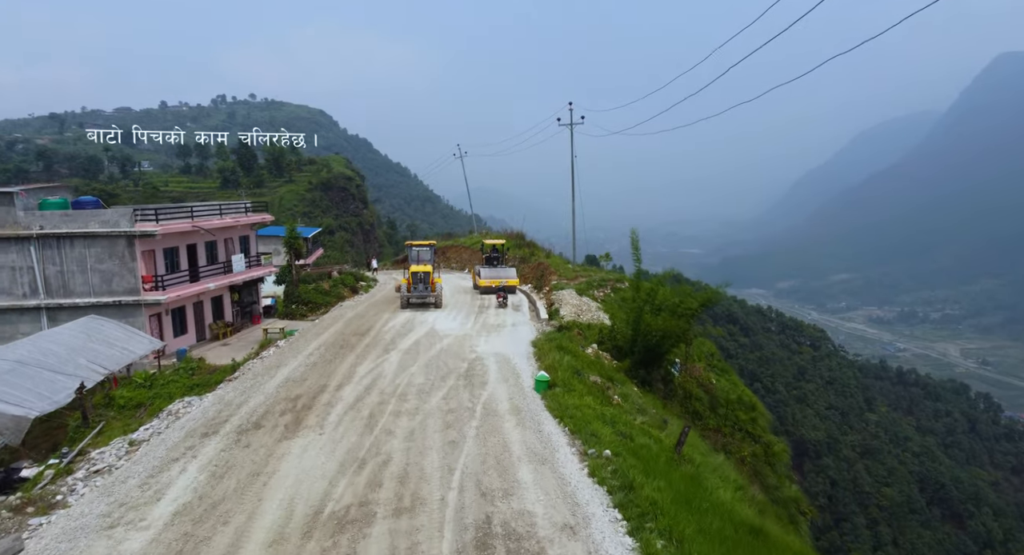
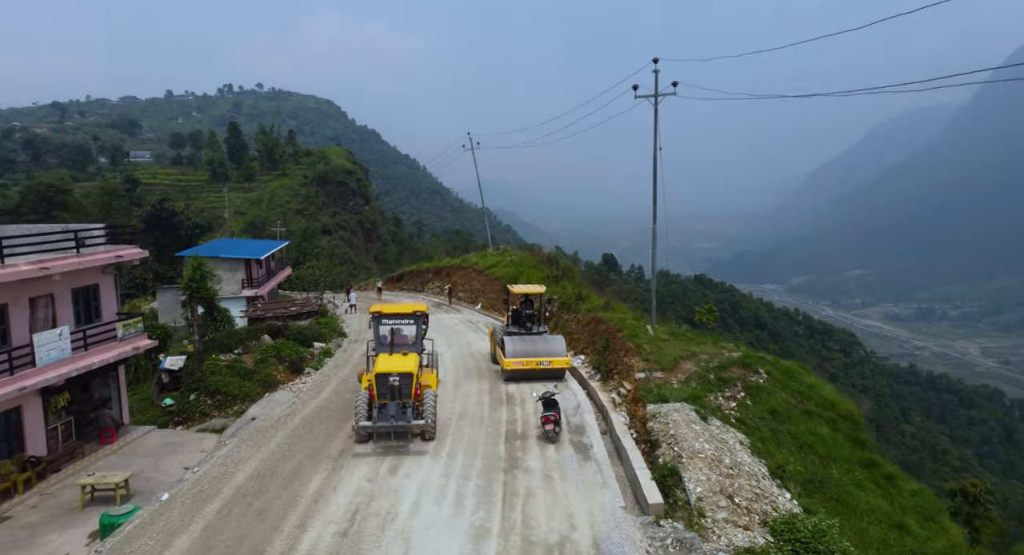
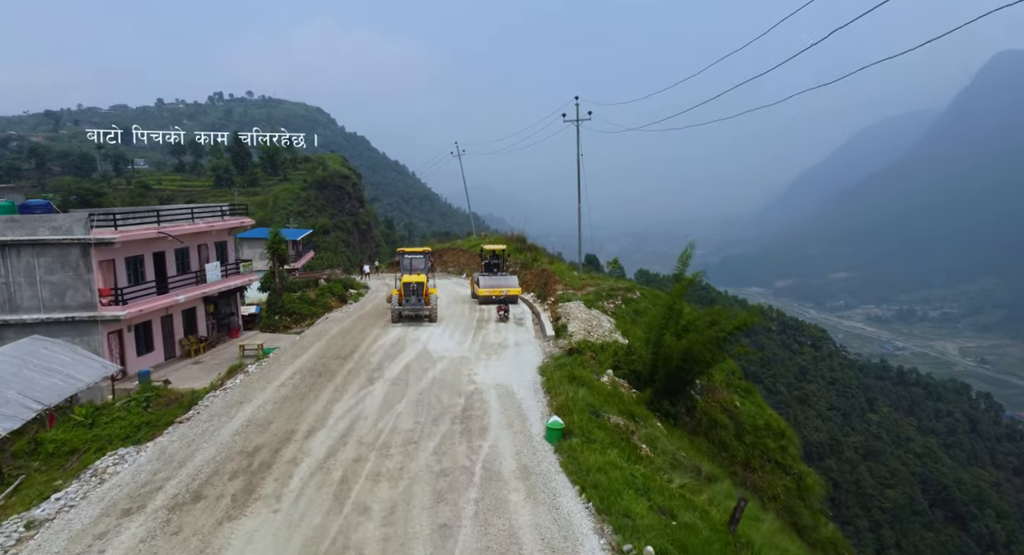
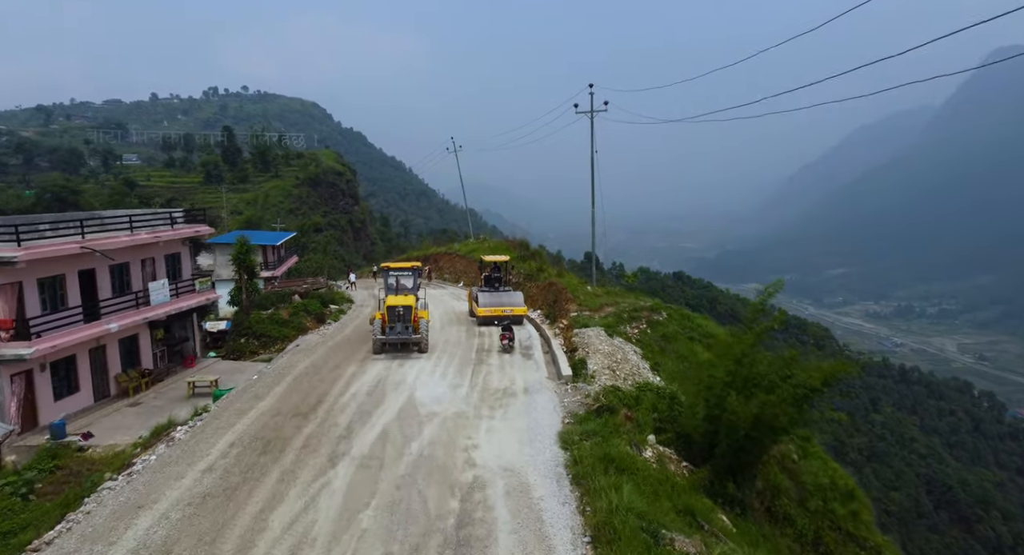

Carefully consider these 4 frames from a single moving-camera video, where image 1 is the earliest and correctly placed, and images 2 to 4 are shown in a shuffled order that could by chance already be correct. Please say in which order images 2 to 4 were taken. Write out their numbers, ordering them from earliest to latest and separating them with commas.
3, 4, 2
